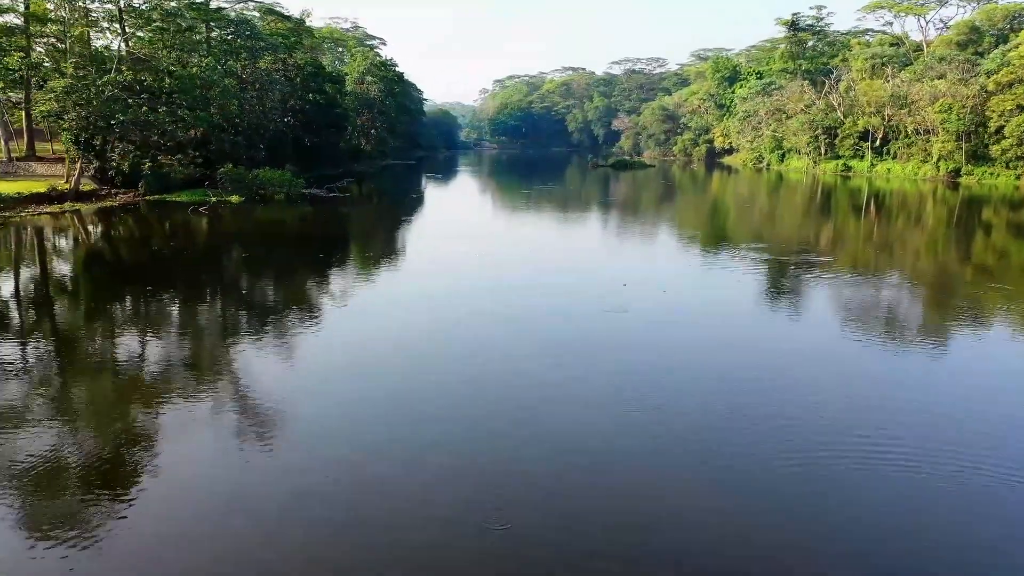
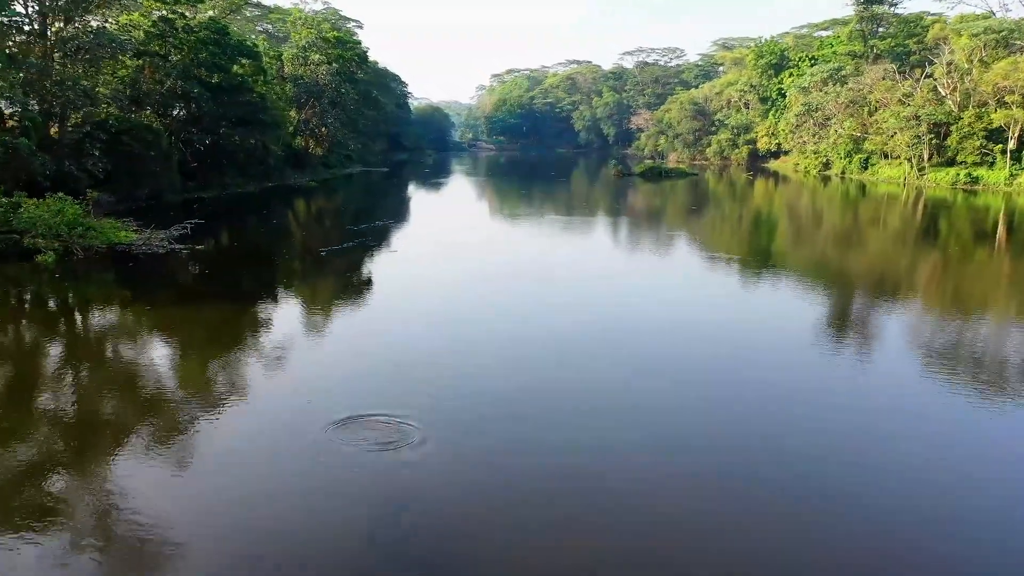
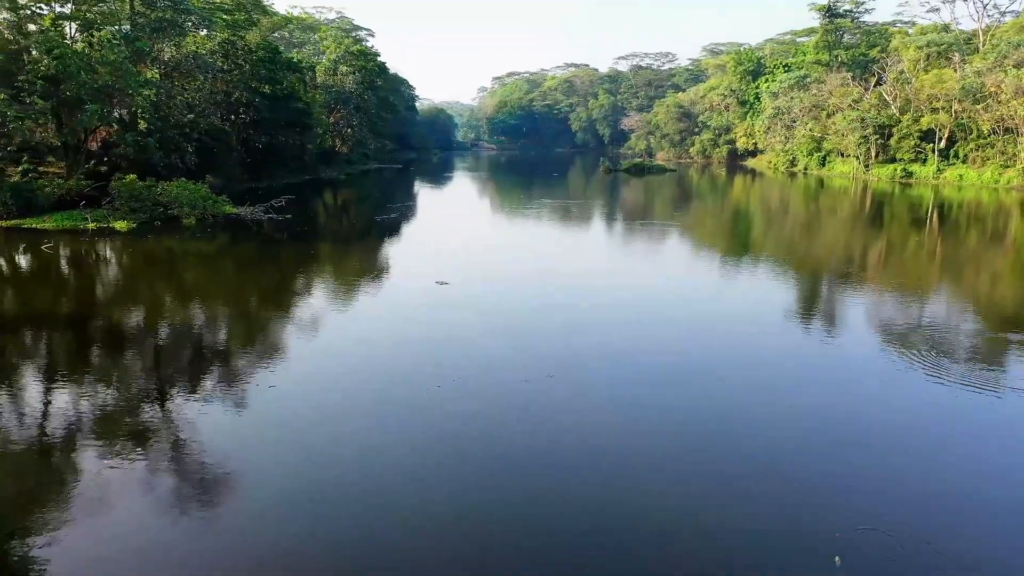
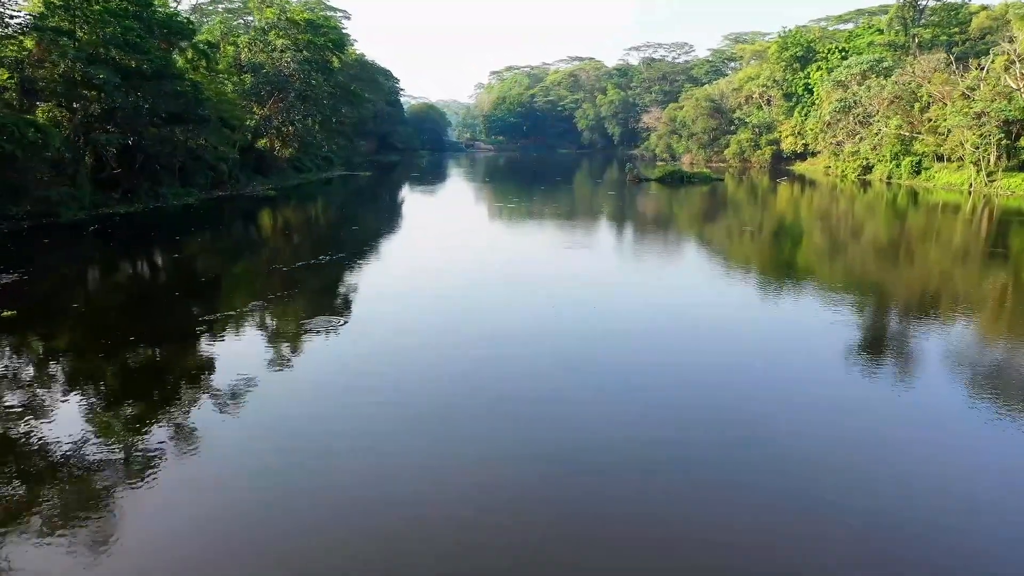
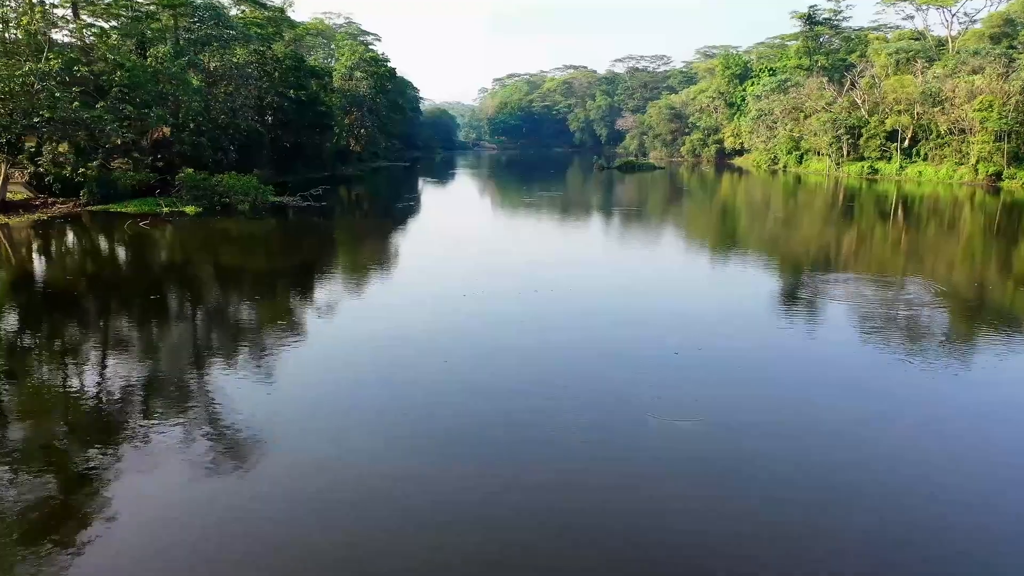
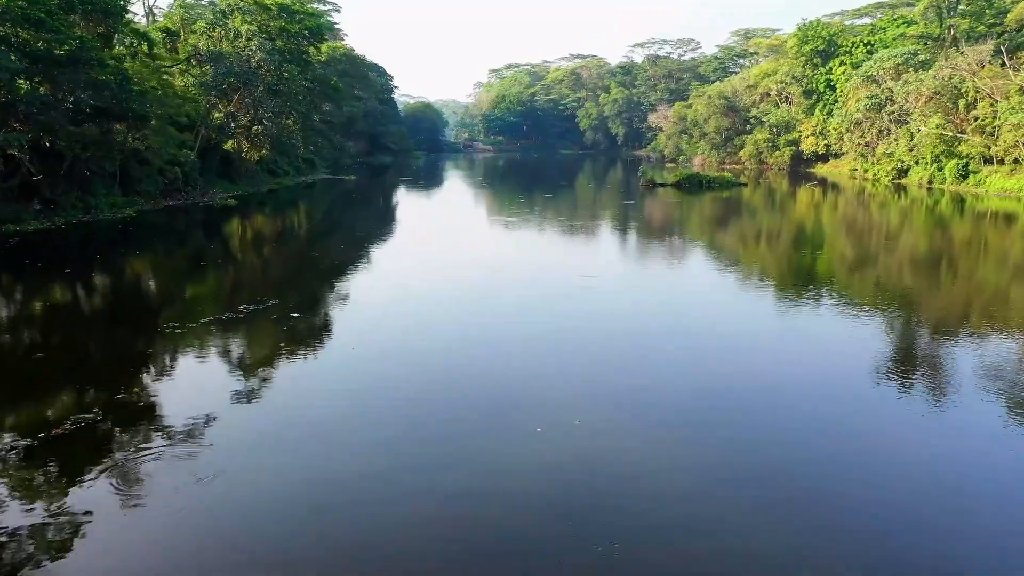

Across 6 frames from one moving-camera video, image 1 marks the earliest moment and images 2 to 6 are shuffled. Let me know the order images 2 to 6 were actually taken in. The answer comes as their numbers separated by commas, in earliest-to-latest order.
5, 3, 2, 4, 6
